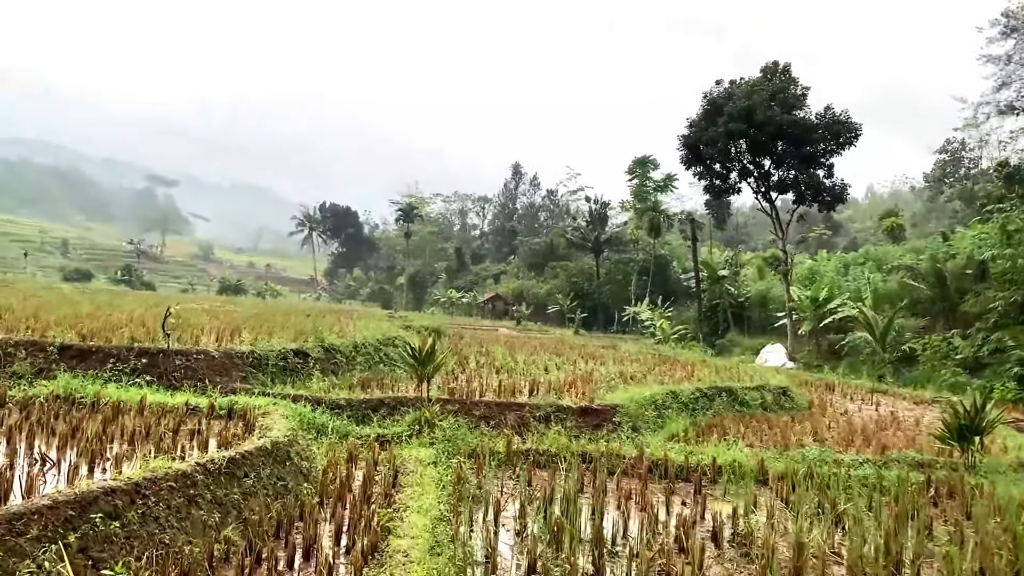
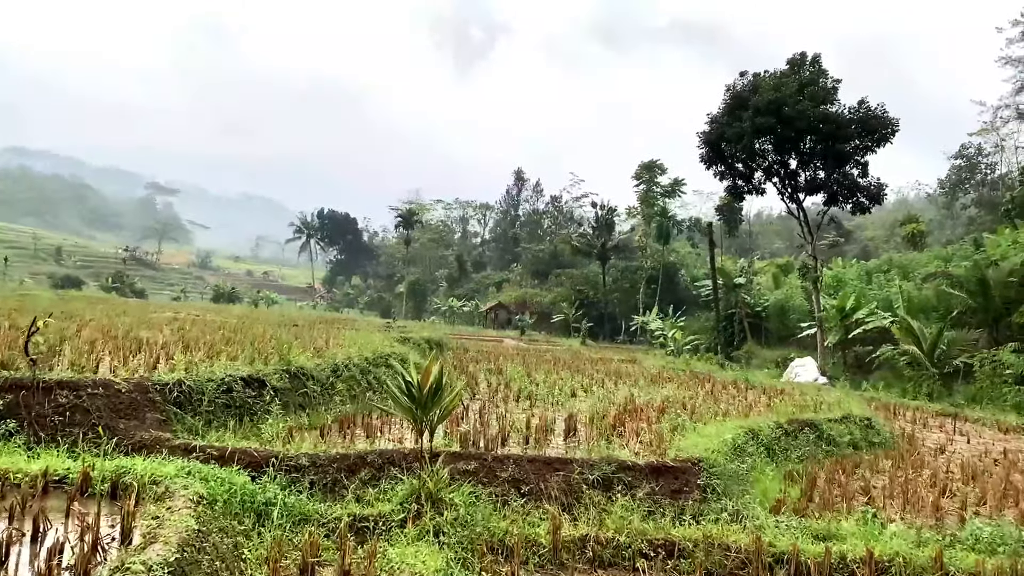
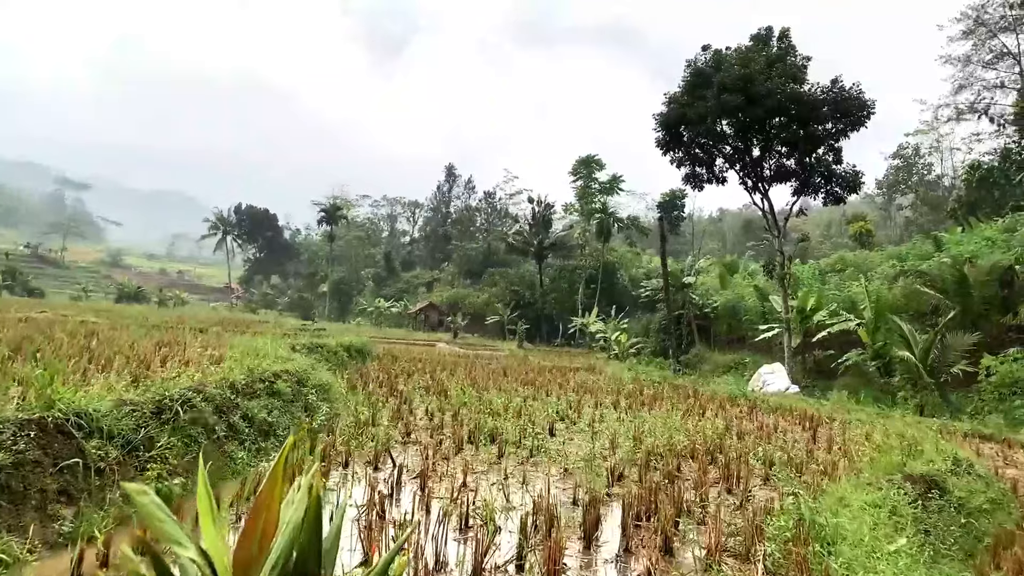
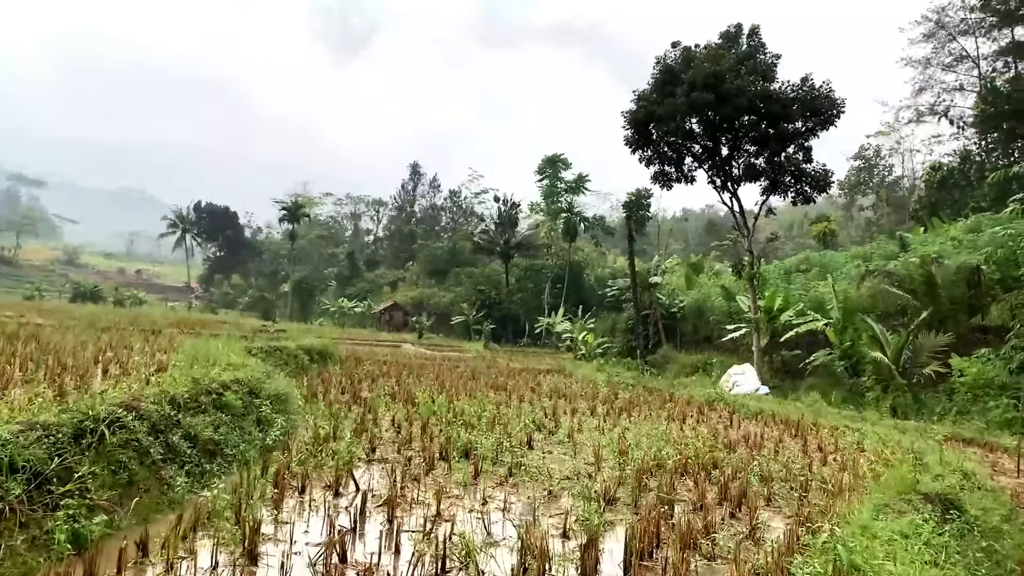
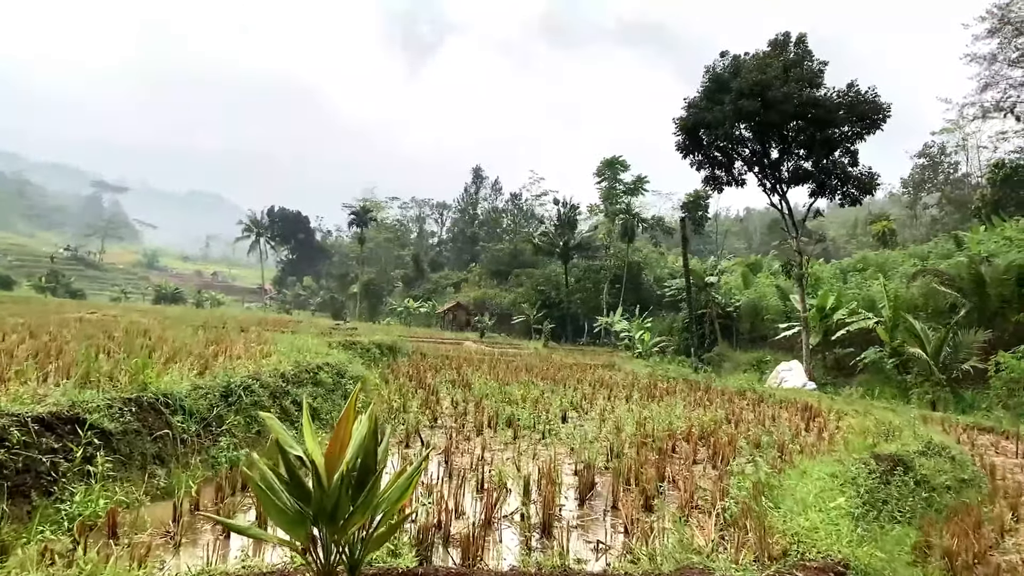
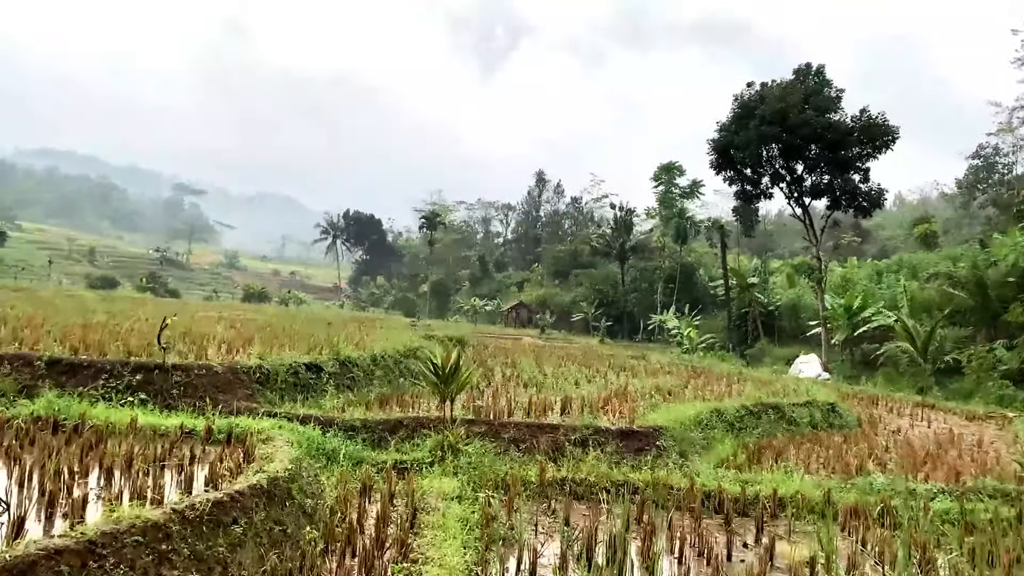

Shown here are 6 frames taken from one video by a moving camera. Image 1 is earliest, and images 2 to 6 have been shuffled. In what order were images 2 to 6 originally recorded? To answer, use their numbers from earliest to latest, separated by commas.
6, 2, 5, 3, 4
